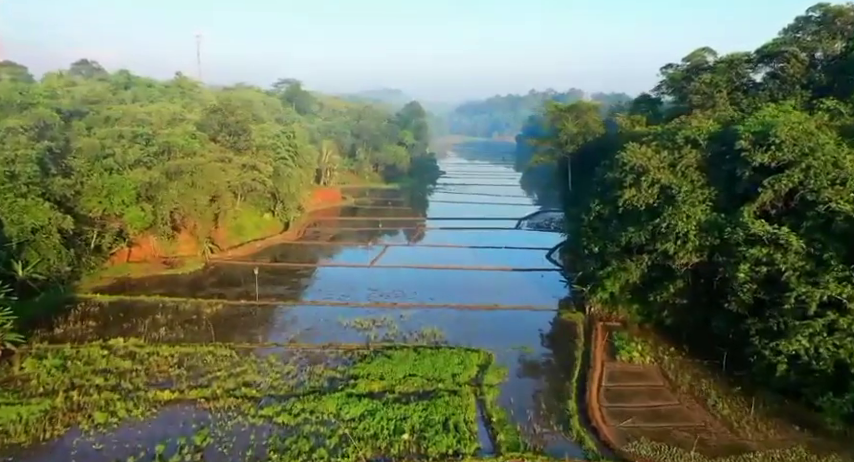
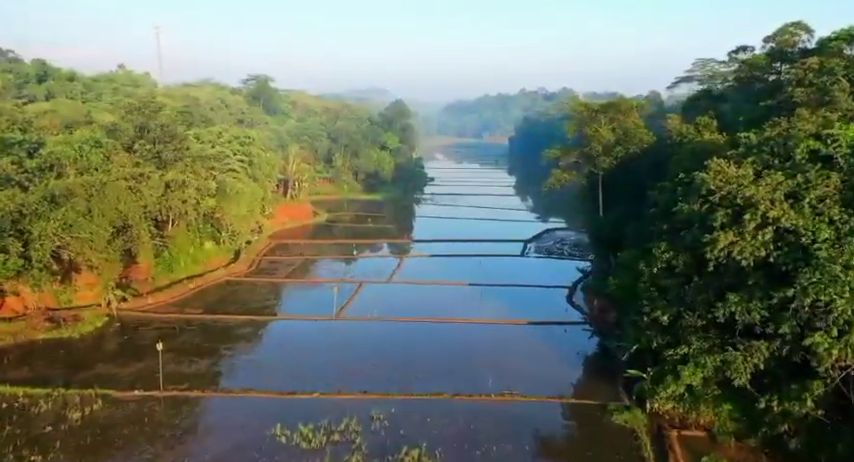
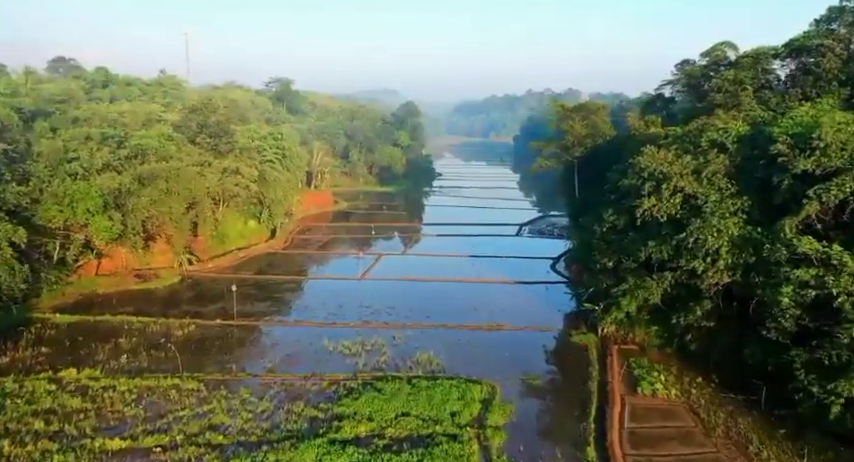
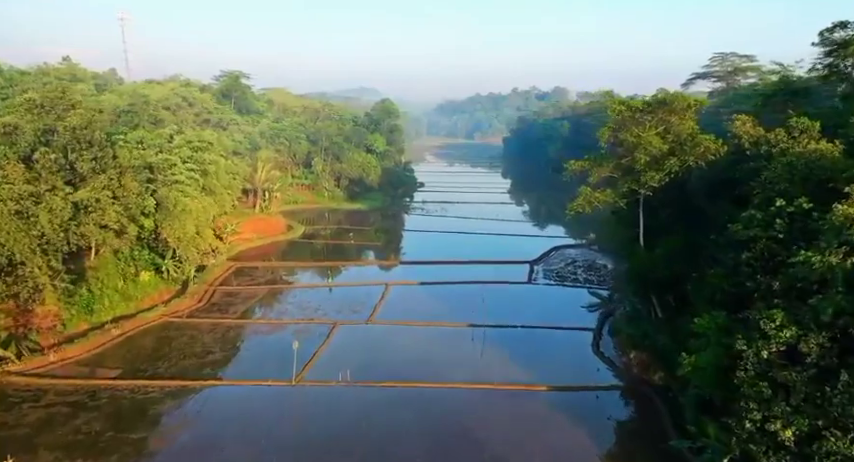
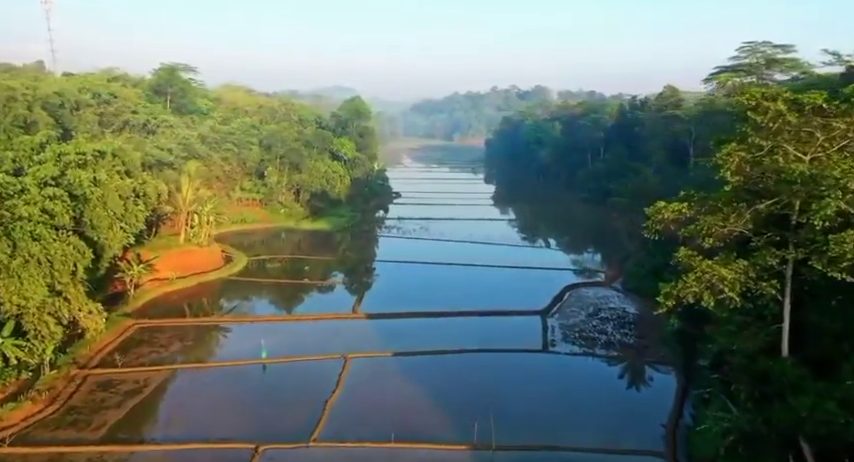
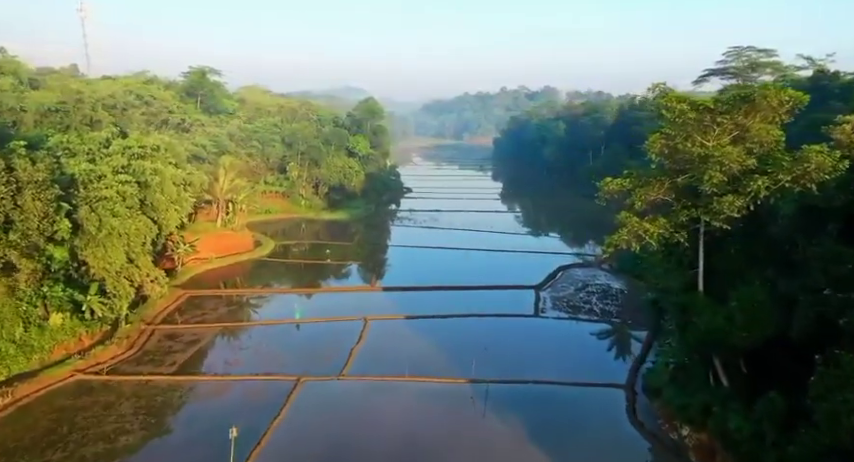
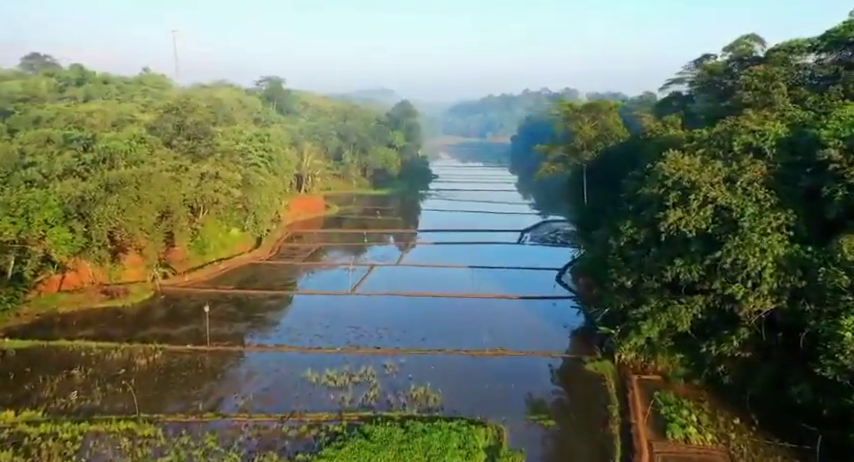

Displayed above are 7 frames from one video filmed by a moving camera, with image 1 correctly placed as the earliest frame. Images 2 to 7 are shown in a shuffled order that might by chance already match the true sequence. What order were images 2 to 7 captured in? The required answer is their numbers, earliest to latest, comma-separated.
3, 7, 2, 4, 6, 5
